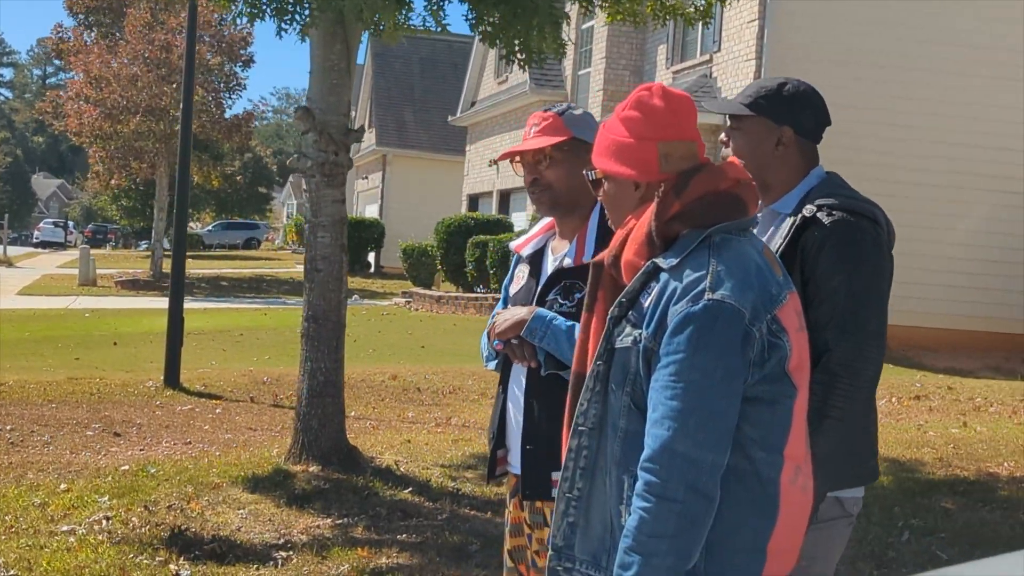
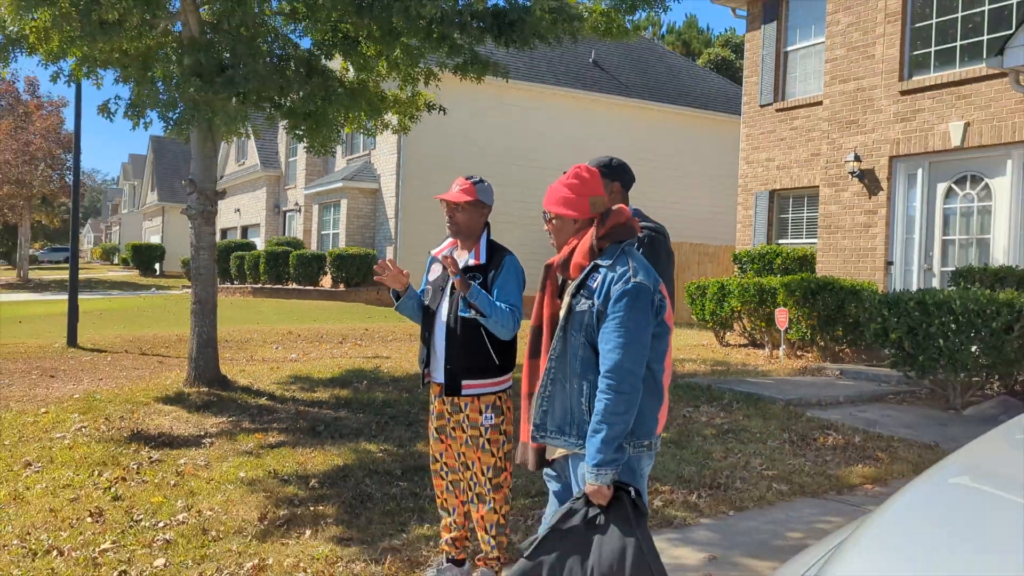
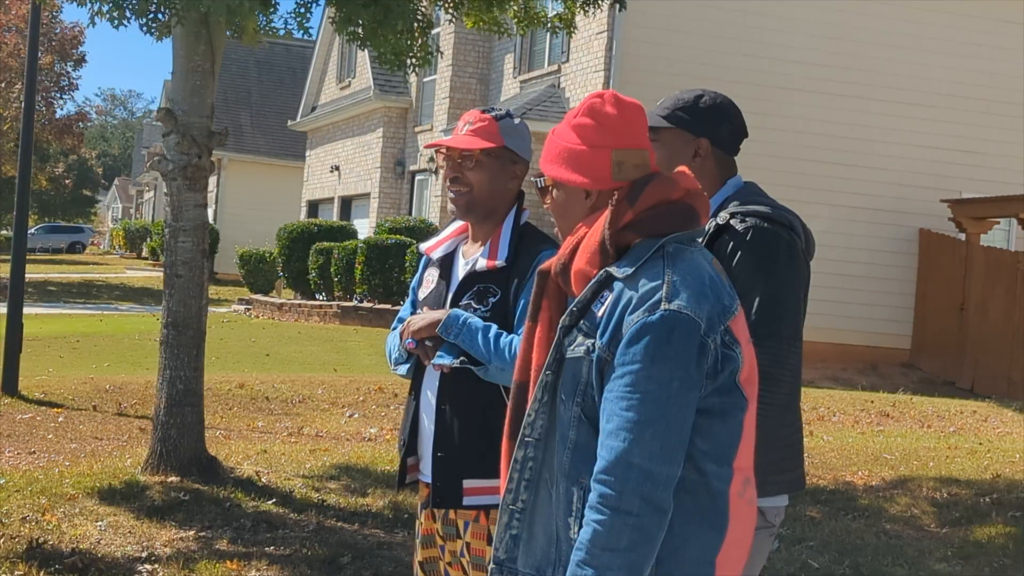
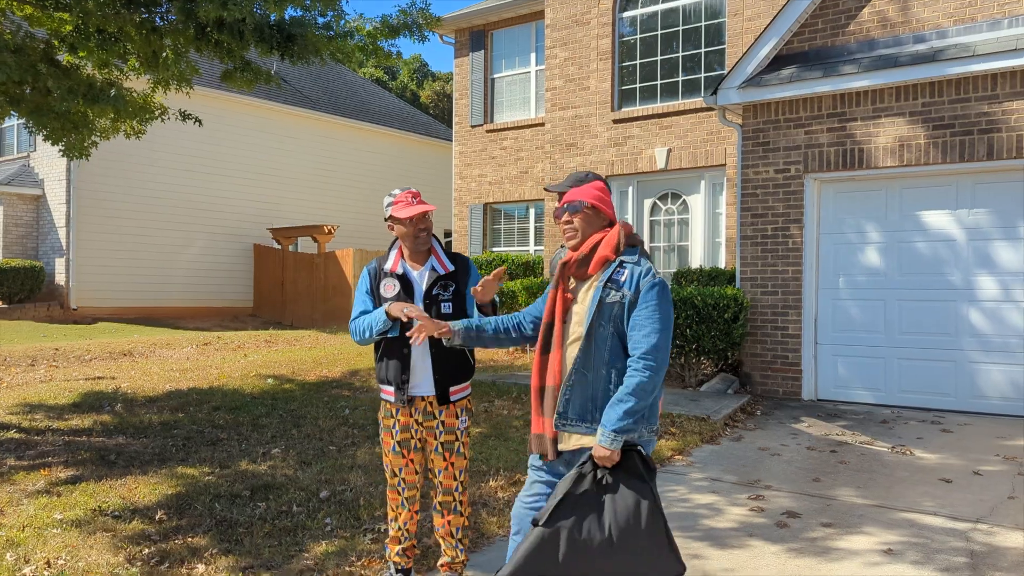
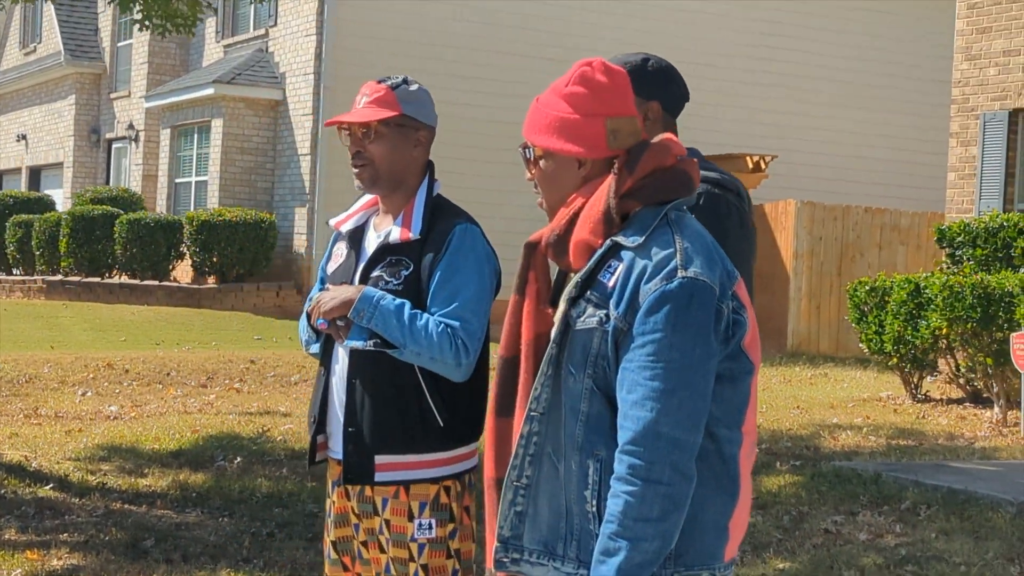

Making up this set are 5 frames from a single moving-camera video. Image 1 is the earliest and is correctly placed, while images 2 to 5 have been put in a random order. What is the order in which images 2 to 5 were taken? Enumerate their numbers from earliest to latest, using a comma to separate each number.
3, 5, 2, 4
